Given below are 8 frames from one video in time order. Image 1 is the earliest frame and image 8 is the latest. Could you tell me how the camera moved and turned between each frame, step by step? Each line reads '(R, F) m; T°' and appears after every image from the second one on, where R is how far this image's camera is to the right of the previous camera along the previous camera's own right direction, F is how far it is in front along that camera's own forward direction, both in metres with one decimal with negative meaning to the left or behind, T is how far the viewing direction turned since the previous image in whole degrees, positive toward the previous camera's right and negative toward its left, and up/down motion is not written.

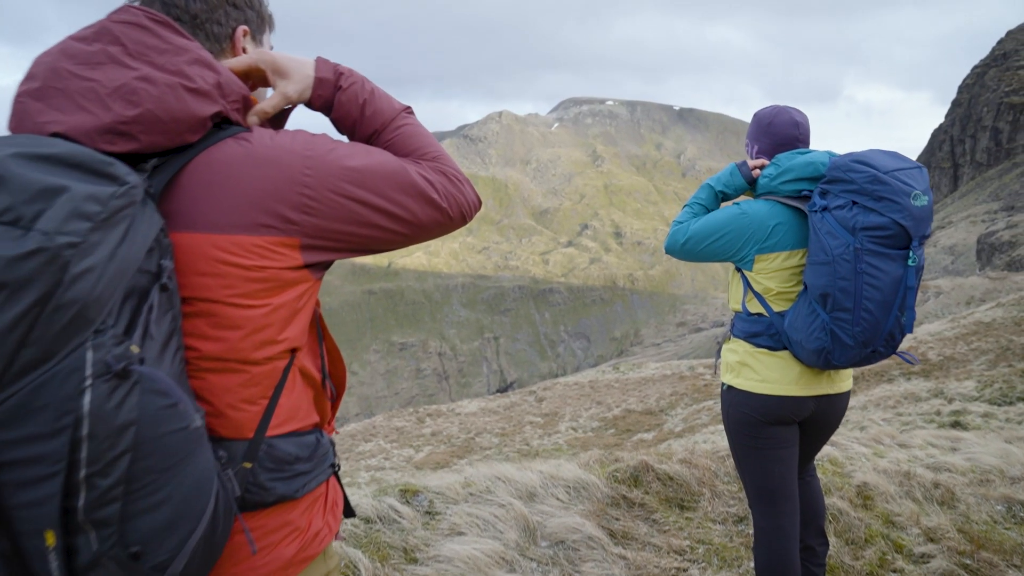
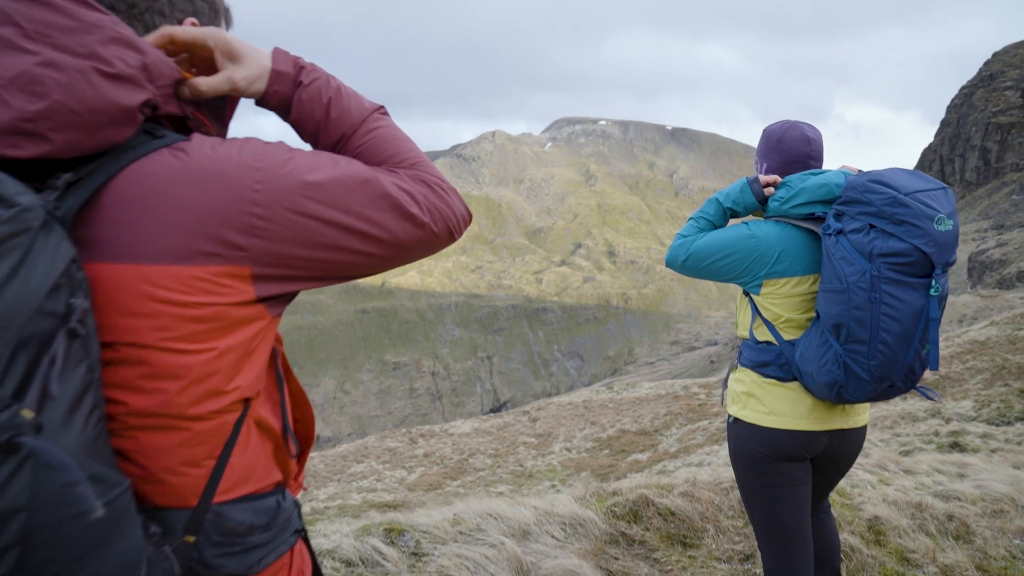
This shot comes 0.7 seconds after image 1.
(0.0, +0.2) m; +1°
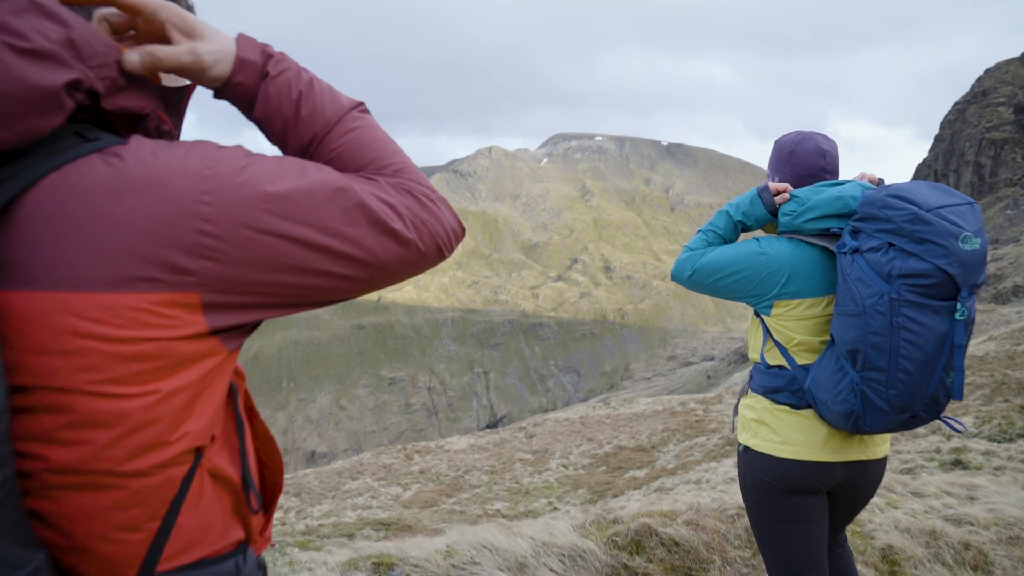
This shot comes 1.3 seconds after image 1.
(0.0, +0.2) m; 0°
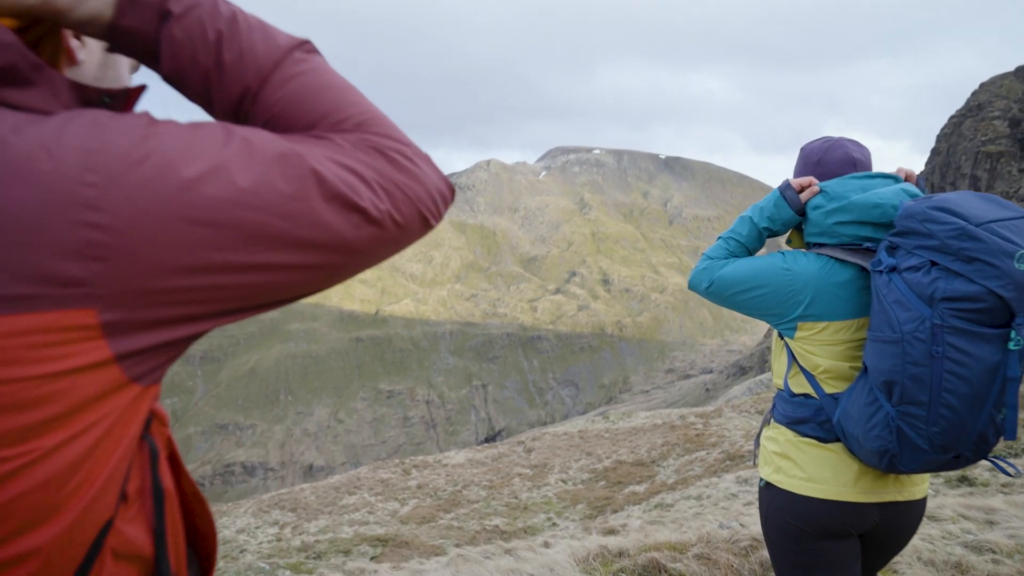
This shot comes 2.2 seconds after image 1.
(0.0, +0.3) m; 0°
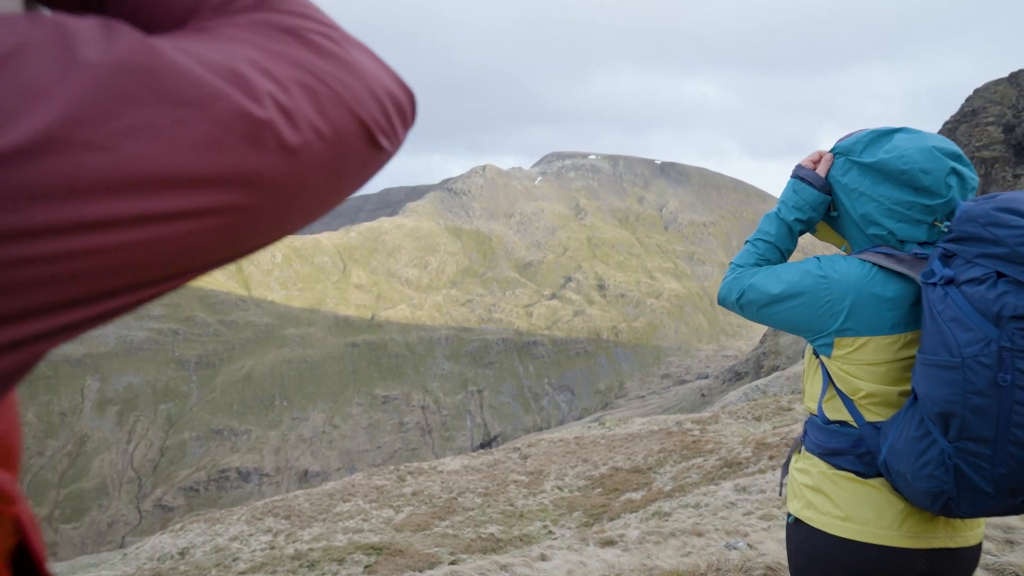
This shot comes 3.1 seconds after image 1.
(0.0, +0.3) m; 0°
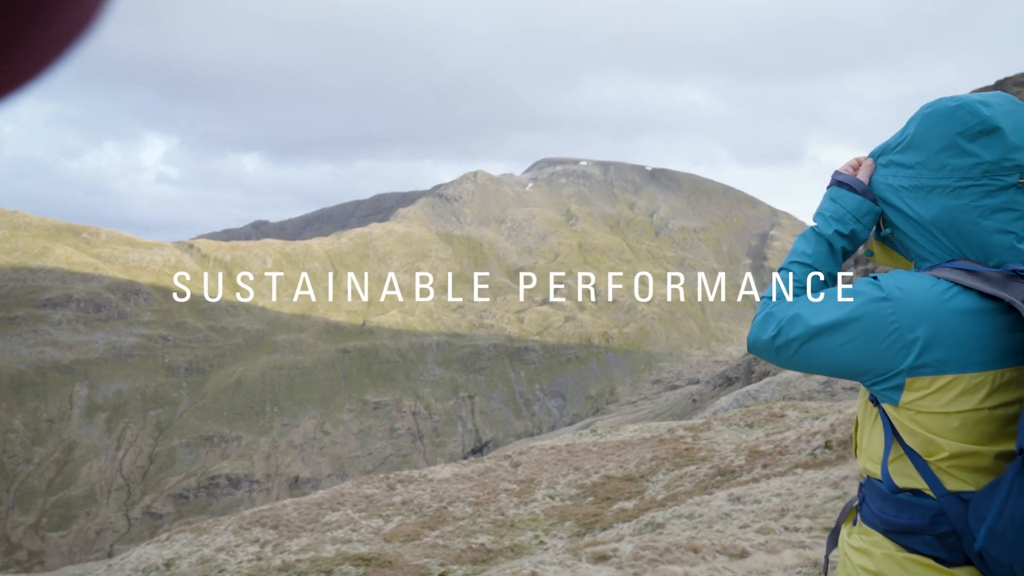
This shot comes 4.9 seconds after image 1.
(0.0, +0.6) m; +1°
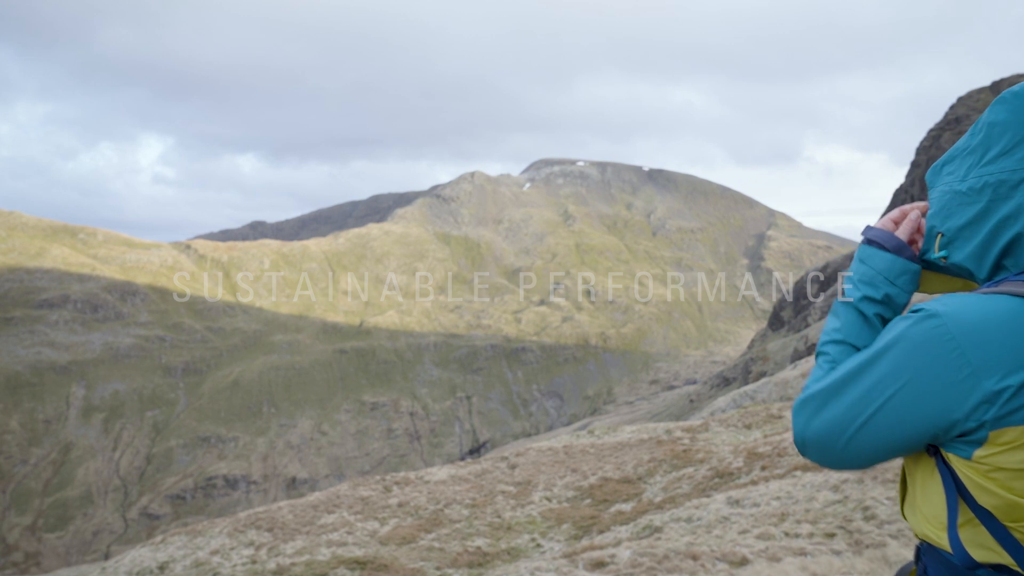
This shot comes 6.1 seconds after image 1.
(+0.1, +0.4) m; 0°
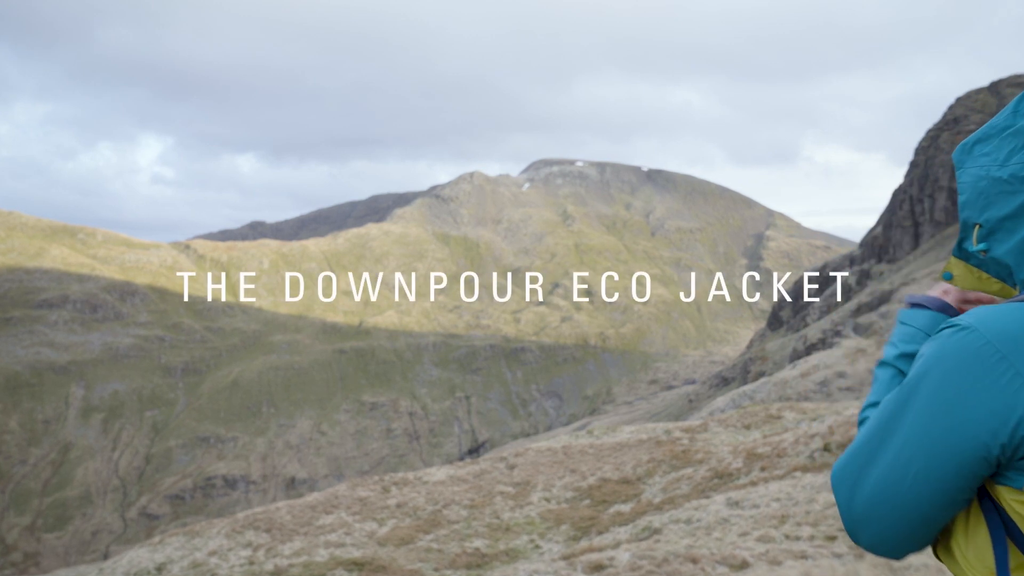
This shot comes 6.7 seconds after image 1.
(0.0, +0.2) m; 0°
